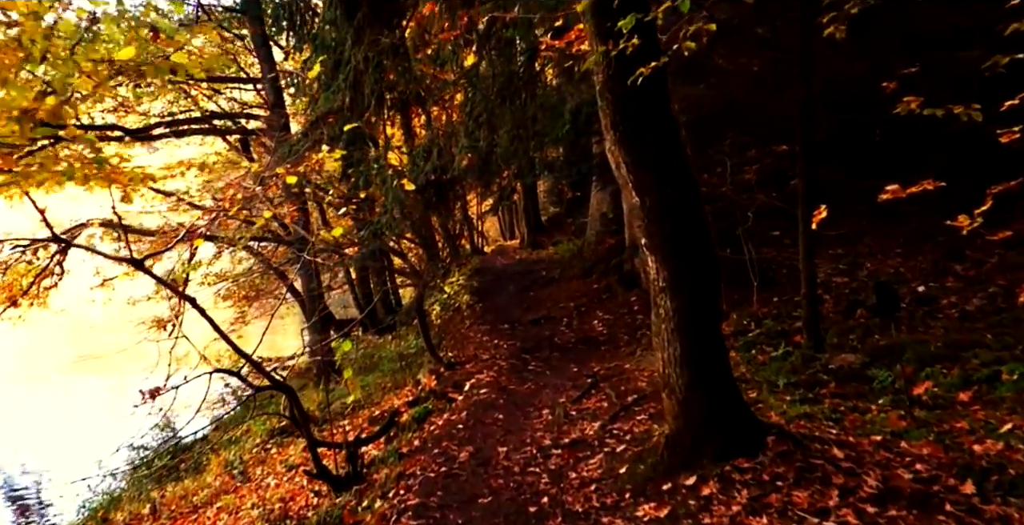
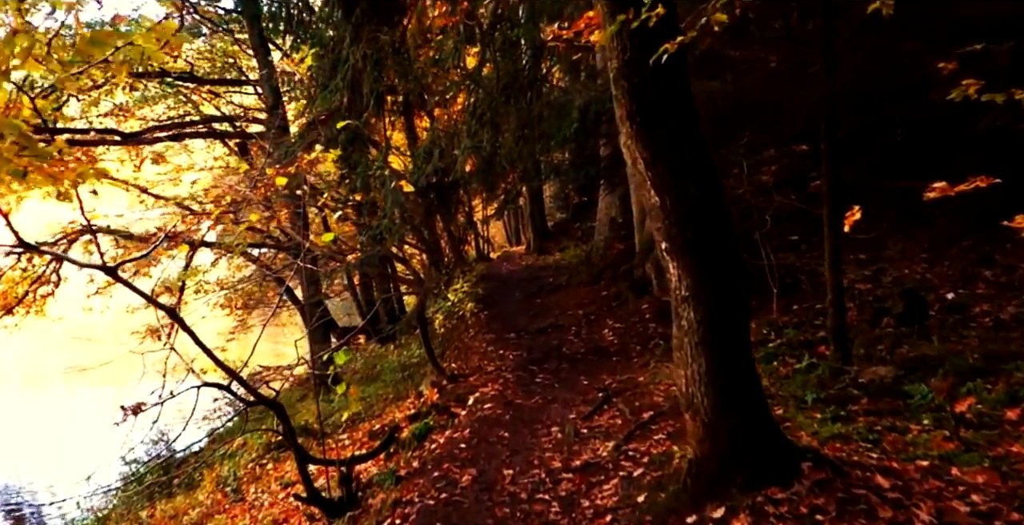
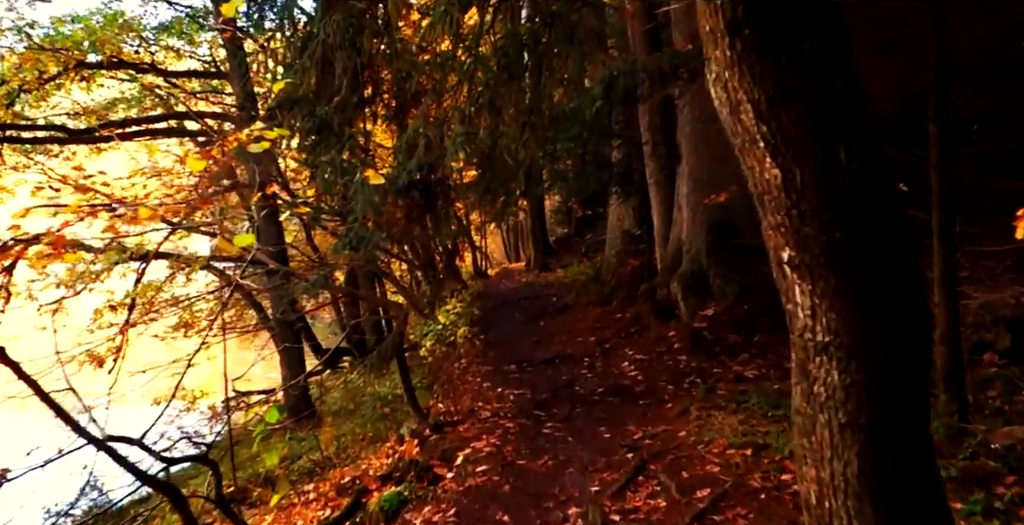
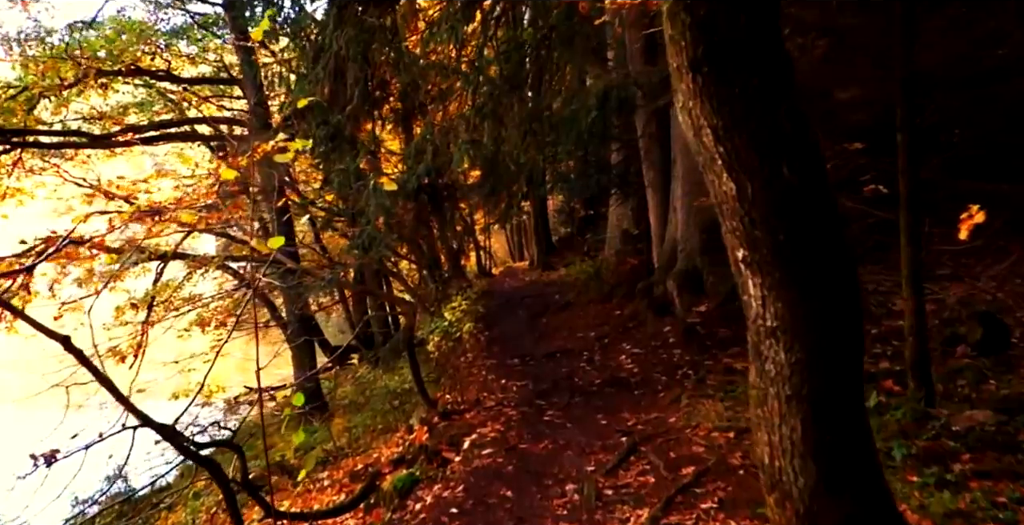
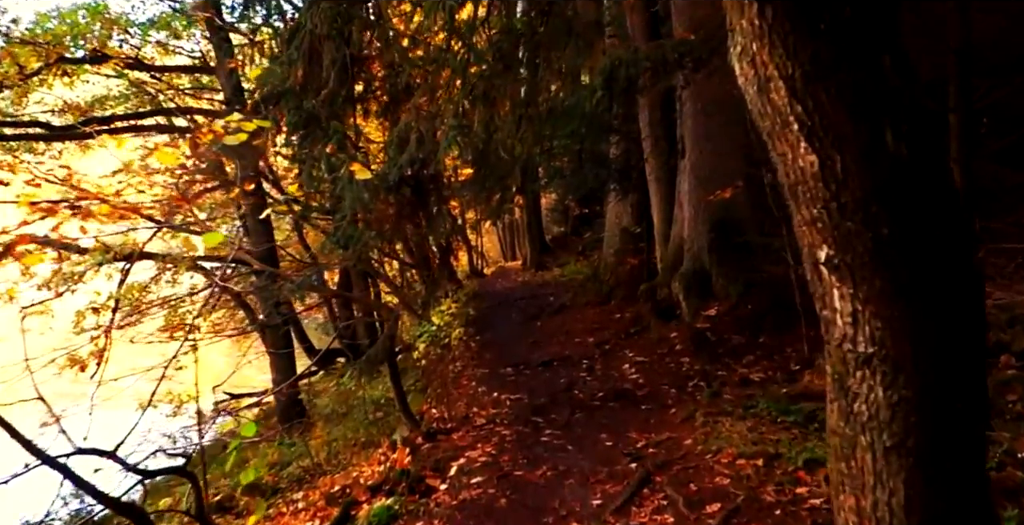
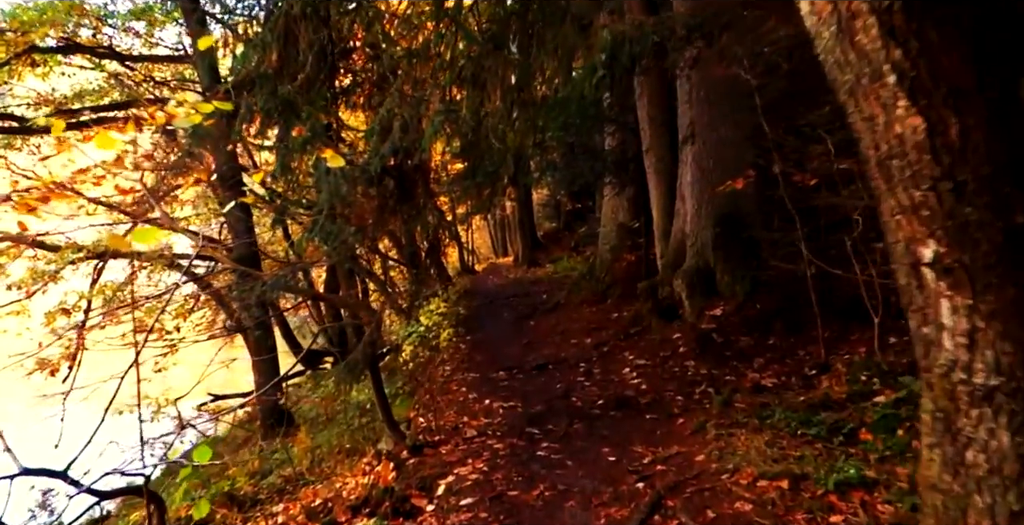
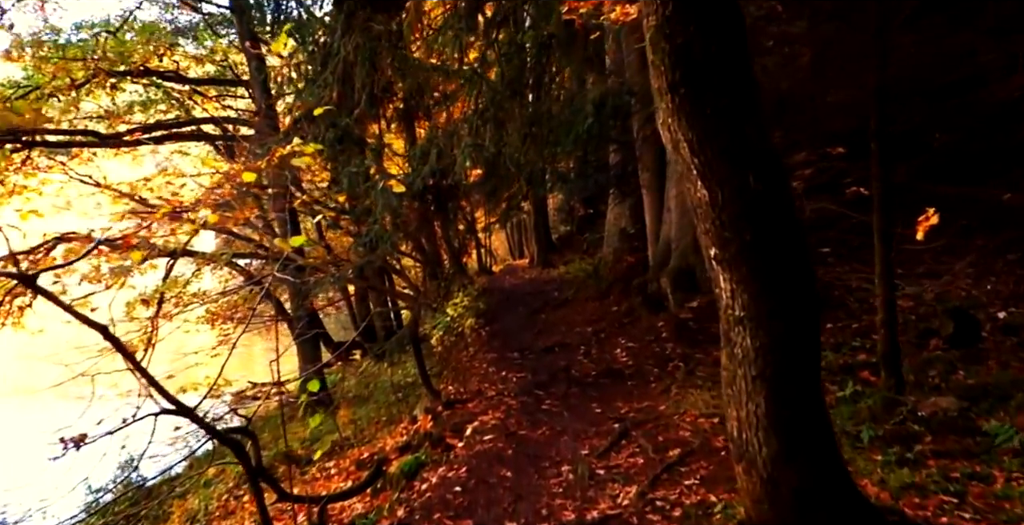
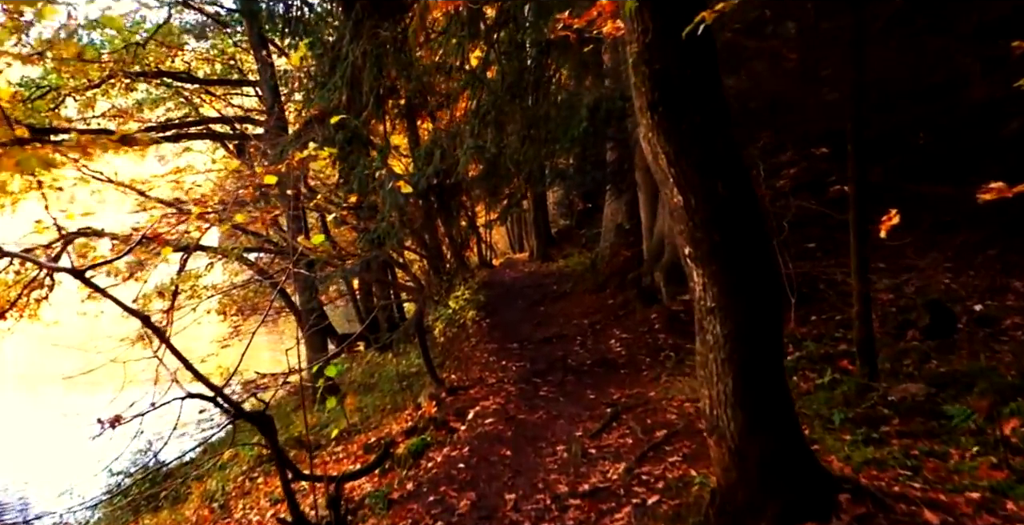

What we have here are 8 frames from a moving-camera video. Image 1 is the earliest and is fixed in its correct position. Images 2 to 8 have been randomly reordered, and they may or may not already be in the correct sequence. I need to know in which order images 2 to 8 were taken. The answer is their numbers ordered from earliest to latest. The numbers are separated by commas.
2, 8, 7, 4, 3, 5, 6
